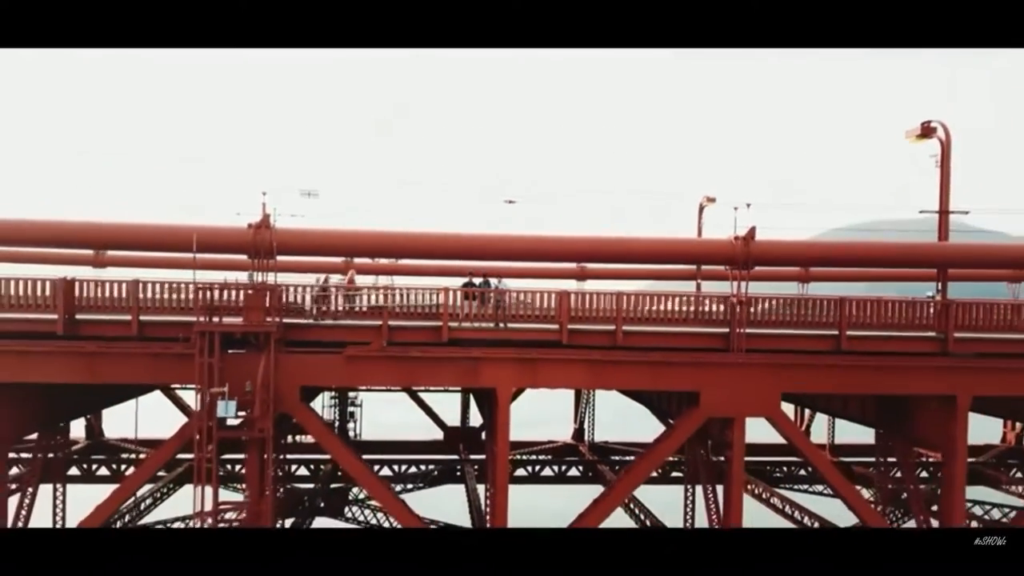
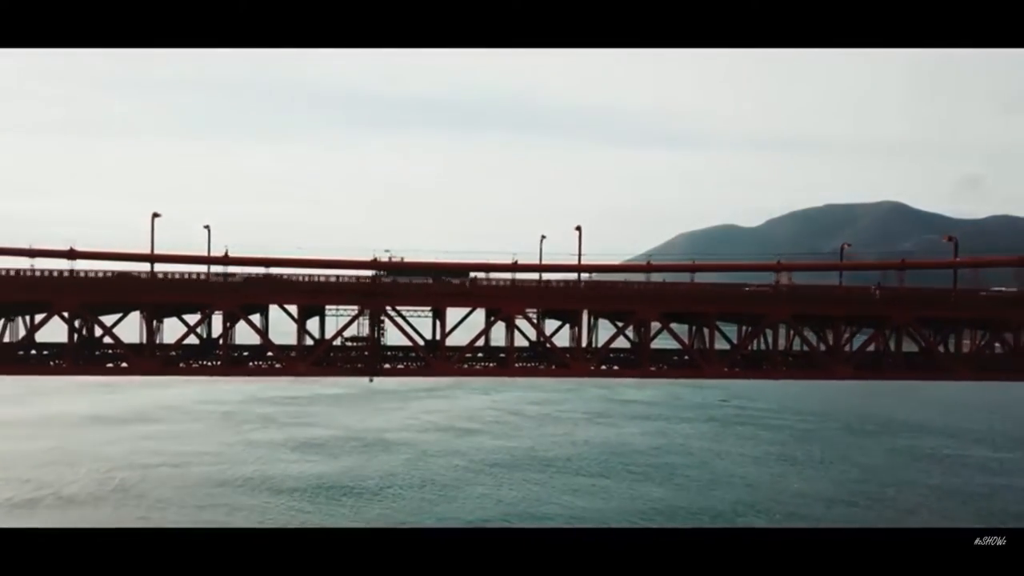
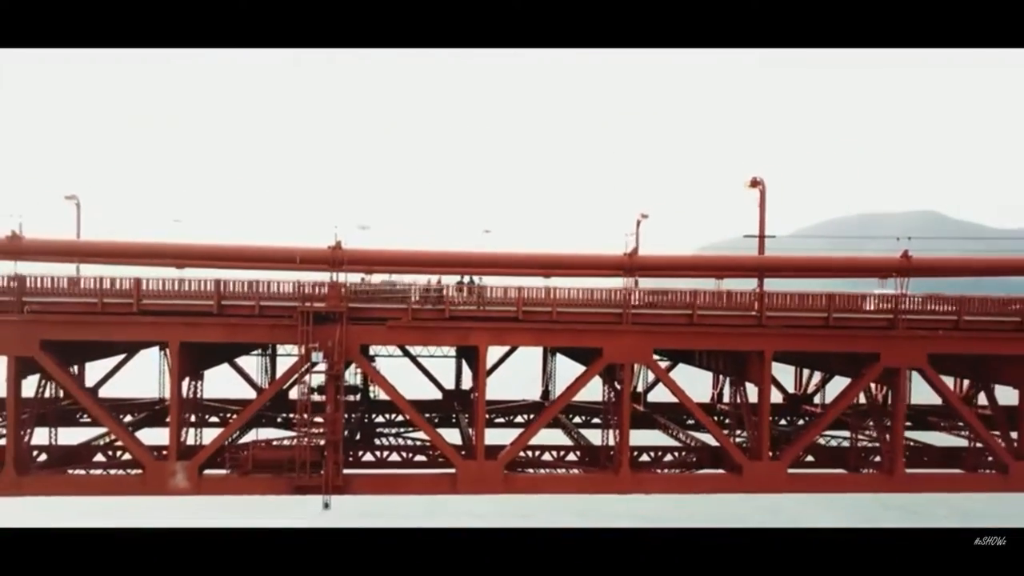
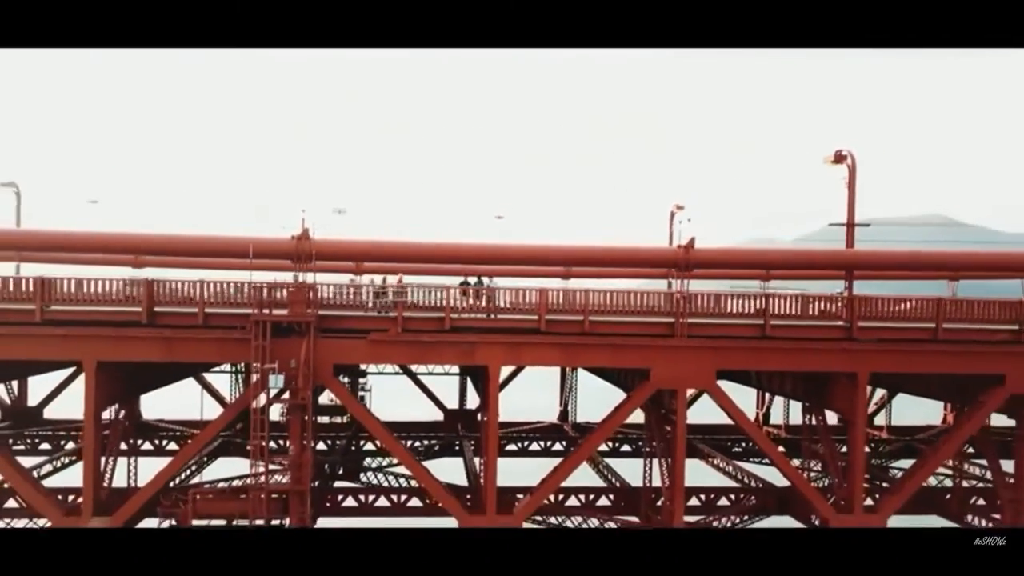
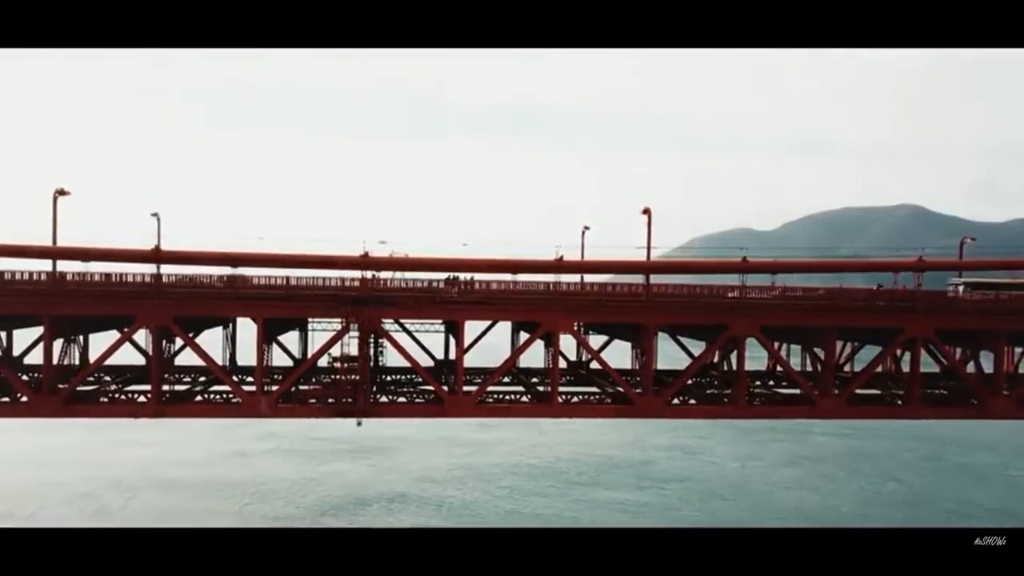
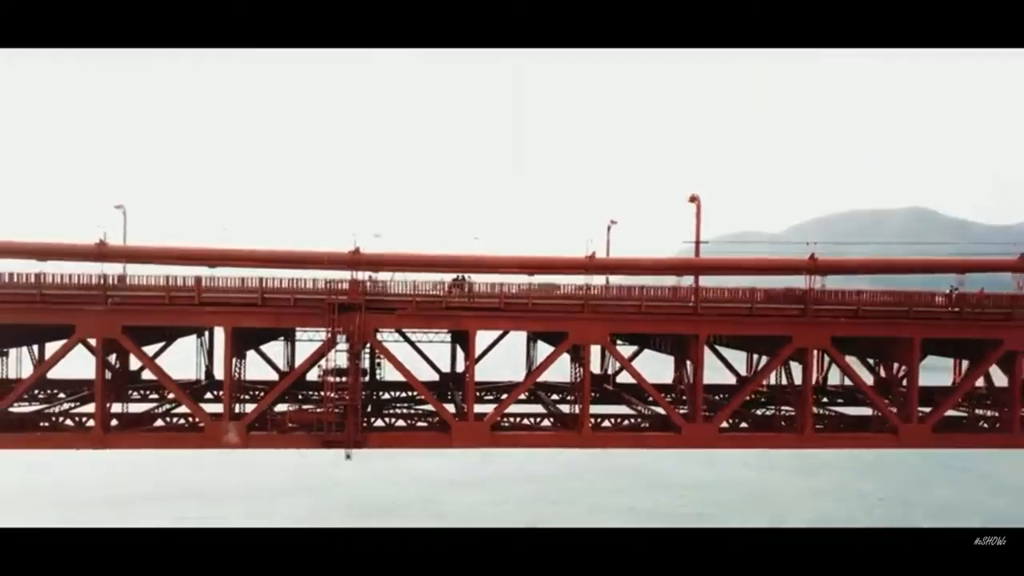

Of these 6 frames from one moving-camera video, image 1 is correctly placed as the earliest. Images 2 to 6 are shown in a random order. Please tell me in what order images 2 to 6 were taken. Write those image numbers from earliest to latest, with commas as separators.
4, 3, 6, 5, 2
